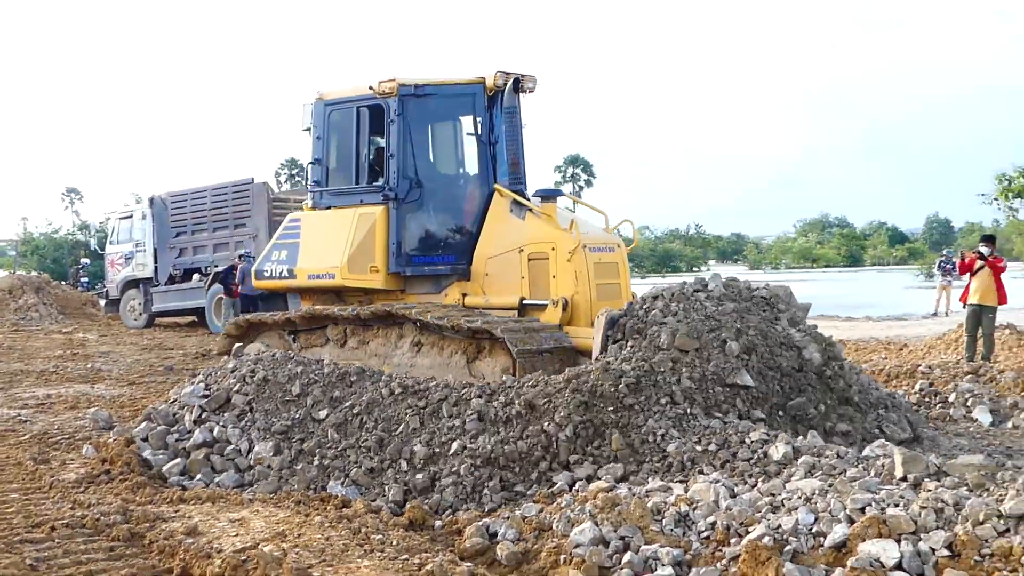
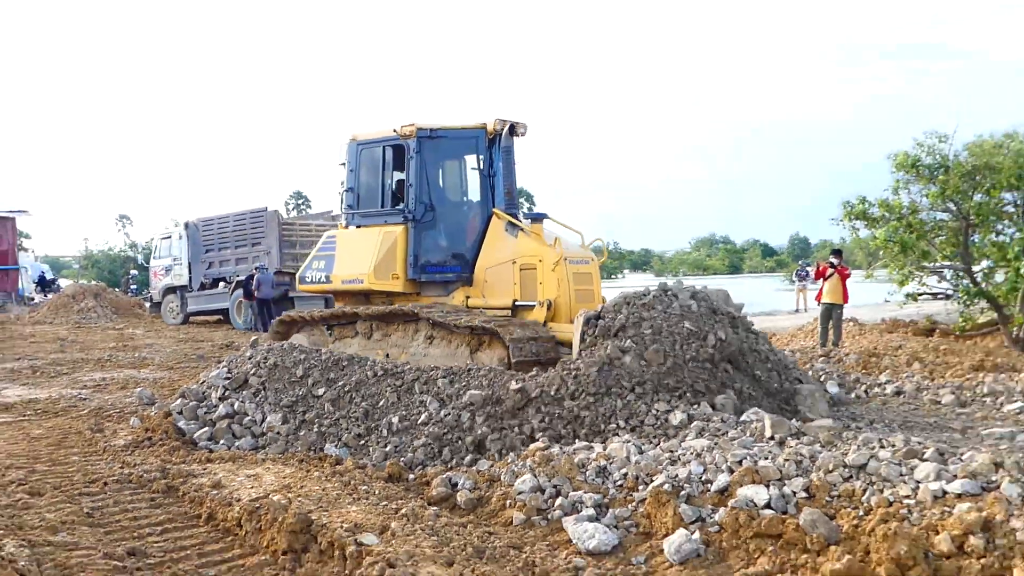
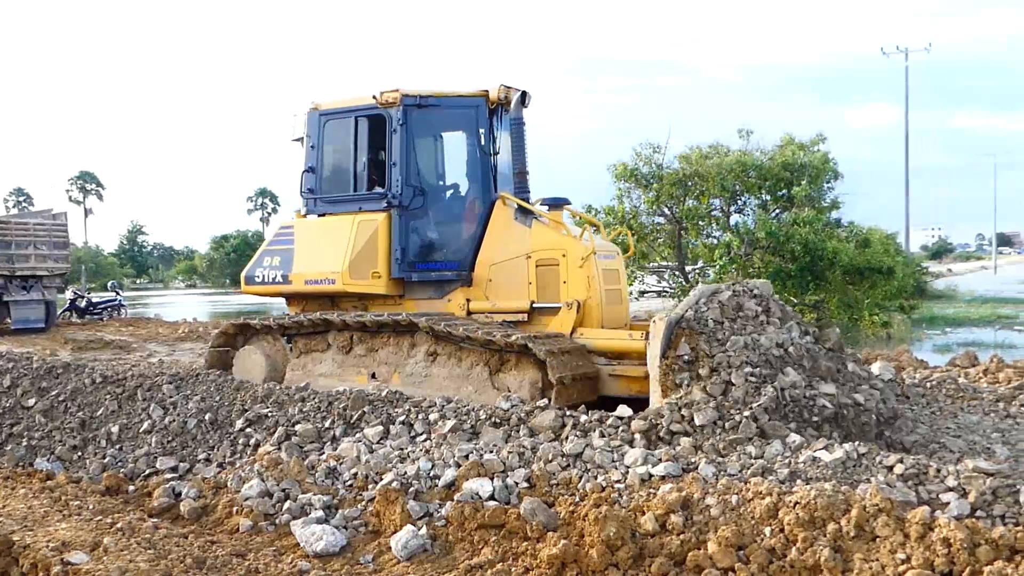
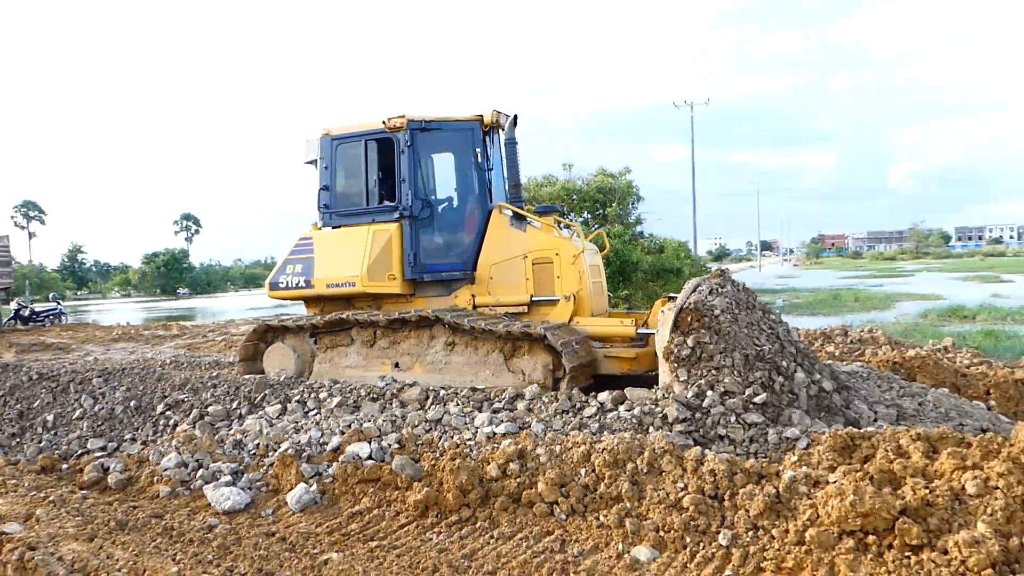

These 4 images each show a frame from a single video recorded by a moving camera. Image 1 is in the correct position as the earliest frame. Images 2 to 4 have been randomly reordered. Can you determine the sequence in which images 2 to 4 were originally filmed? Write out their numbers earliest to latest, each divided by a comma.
2, 3, 4
